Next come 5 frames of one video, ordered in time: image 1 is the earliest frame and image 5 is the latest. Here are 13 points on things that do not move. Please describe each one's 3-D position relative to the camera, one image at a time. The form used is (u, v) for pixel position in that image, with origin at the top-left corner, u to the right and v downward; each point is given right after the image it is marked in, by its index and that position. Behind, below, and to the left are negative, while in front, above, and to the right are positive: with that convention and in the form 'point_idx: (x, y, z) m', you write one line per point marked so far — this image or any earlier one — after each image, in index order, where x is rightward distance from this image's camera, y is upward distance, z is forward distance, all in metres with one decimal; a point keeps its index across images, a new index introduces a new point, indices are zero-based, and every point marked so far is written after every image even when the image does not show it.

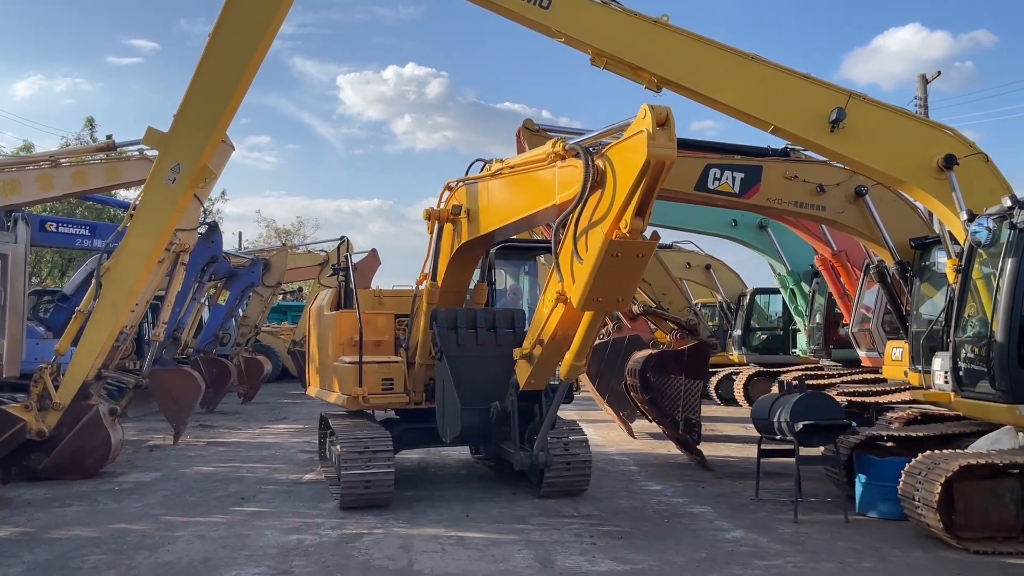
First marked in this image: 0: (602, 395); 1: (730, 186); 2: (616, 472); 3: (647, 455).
0: (+1.2, -1.4, +11.1) m
1: (+2.3, +1.1, +8.7) m
2: (+1.1, -1.8, +8.4) m
3: (+1.5, -1.9, +9.5) m
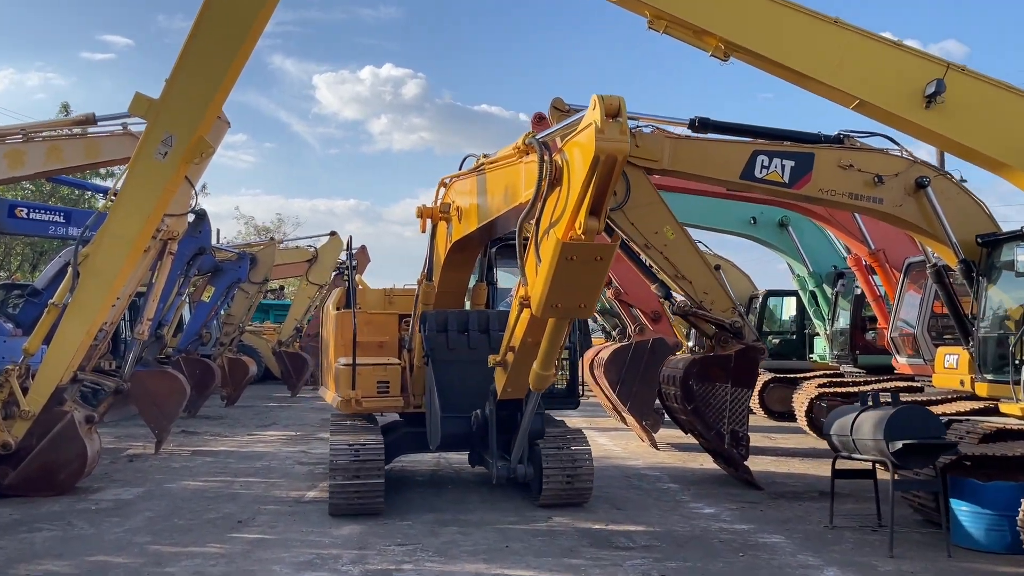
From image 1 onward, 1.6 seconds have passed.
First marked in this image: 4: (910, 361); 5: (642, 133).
0: (+1.4, -1.4, +10.3) m
1: (+2.5, +1.1, +7.9) m
2: (+1.3, -1.8, +7.6) m
3: (+1.7, -1.9, +8.7) m
4: (+4.8, -0.9, +10.1) m
5: (+1.2, +1.5, +7.9) m
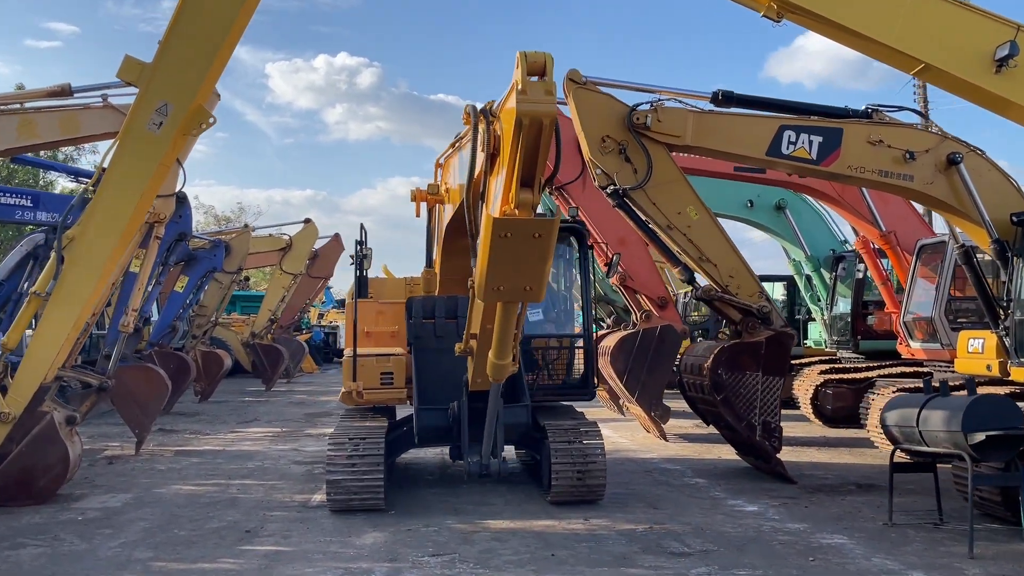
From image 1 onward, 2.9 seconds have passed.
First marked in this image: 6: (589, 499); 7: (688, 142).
0: (+1.4, -1.3, +9.9) m
1: (+2.6, +1.2, +7.5) m
2: (+1.5, -1.7, +7.2) m
3: (+1.9, -1.7, +8.3) m
4: (+4.8, -0.7, +9.8) m
5: (+1.4, +1.6, +7.4) m
6: (+0.7, -1.7, +6.8) m
7: (+1.6, +1.3, +7.5) m
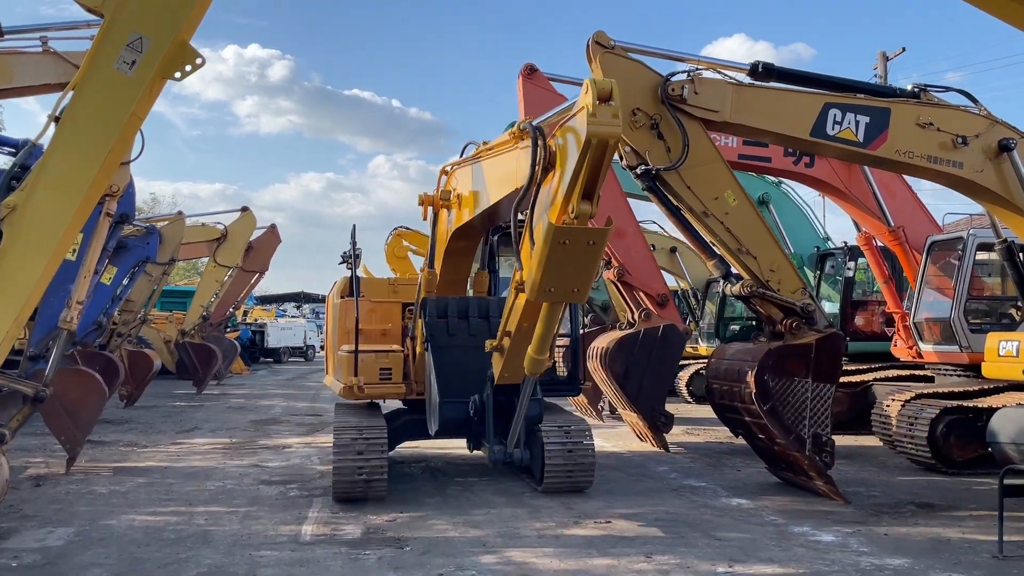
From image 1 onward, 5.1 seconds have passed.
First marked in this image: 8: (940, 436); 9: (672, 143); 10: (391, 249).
0: (+1.3, -1.2, +9.0) m
1: (+2.8, +1.3, +6.8) m
2: (+1.6, -1.6, +6.4) m
3: (+1.9, -1.7, +7.5) m
4: (+4.7, -0.7, +9.3) m
5: (+1.5, +1.7, +6.6) m
6: (+0.9, -1.7, +5.9) m
7: (+1.7, +1.4, +6.6) m
8: (+3.9, -1.4, +7.6) m
9: (+1.3, +1.2, +6.6) m
10: (-1.7, +0.5, +11.8) m
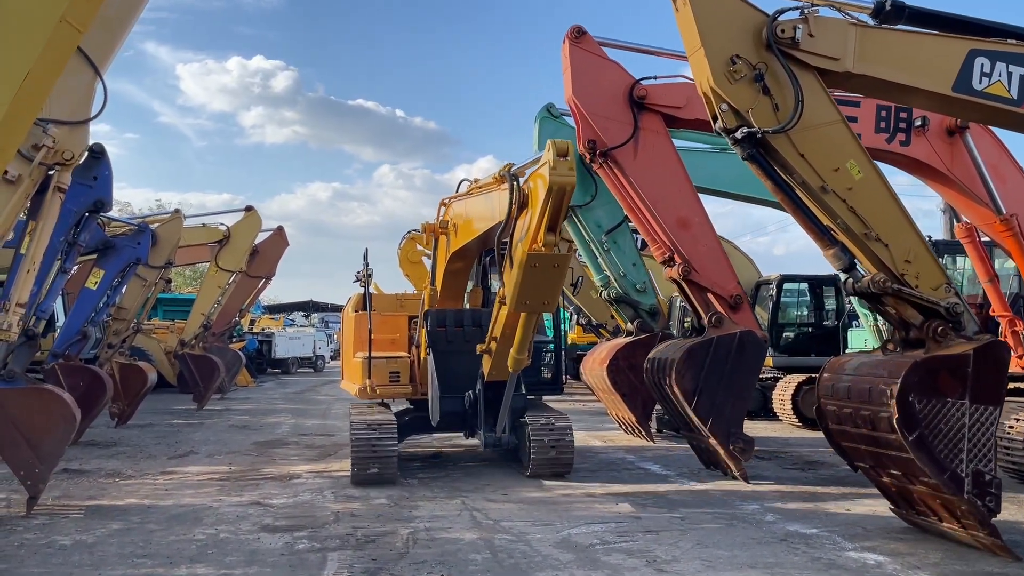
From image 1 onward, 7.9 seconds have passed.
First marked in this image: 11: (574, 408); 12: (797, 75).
0: (+1.7, -1.2, +7.6) m
1: (+3.2, +1.3, +5.4) m
2: (+2.0, -1.6, +4.9) m
3: (+2.3, -1.7, +6.0) m
4: (+5.2, -0.7, +7.9) m
5: (+1.9, +1.7, +5.2) m
6: (+1.3, -1.6, +4.5) m
7: (+2.1, +1.4, +5.2) m
8: (+4.3, -1.3, +6.2) m
9: (+1.7, +1.2, +5.2) m
10: (-1.3, +0.5, +10.4) m
11: (+1.1, -2.2, +15.5) m
12: (+1.8, +1.3, +5.2) m
